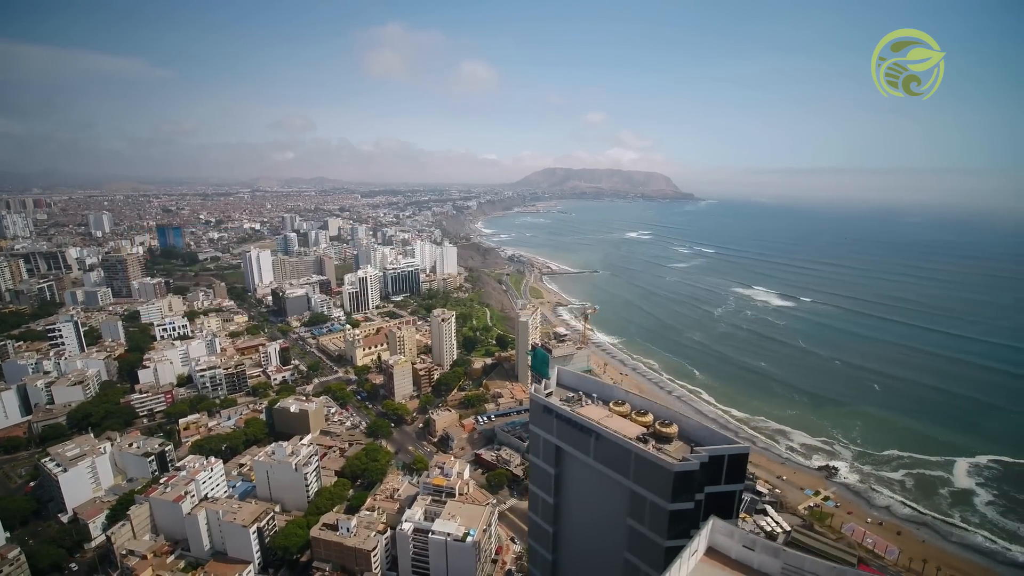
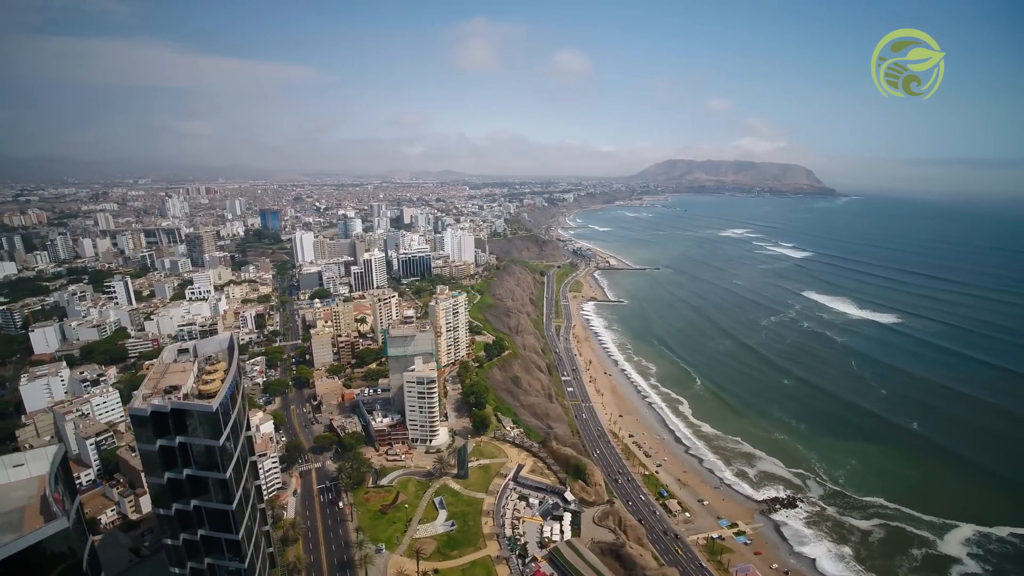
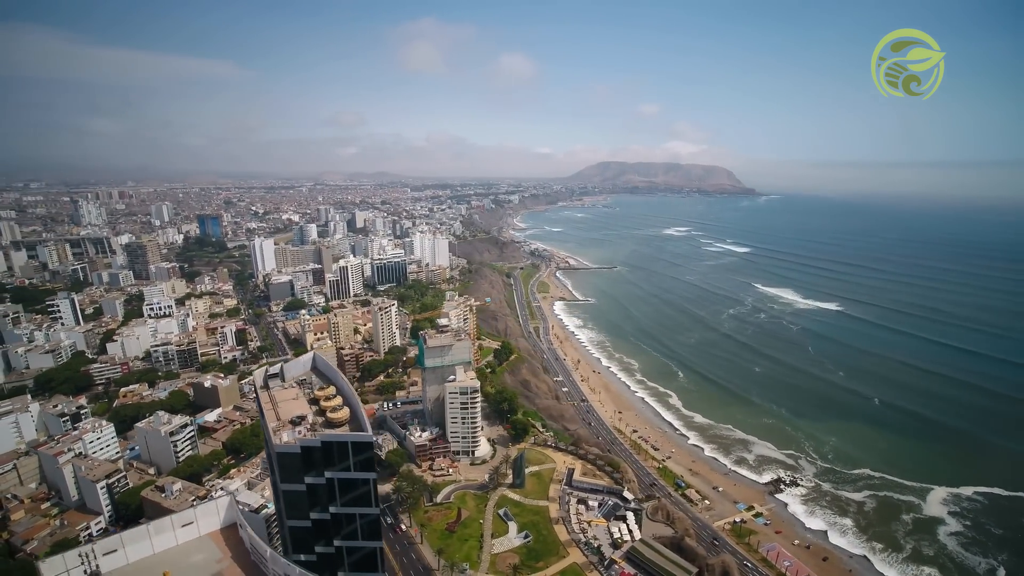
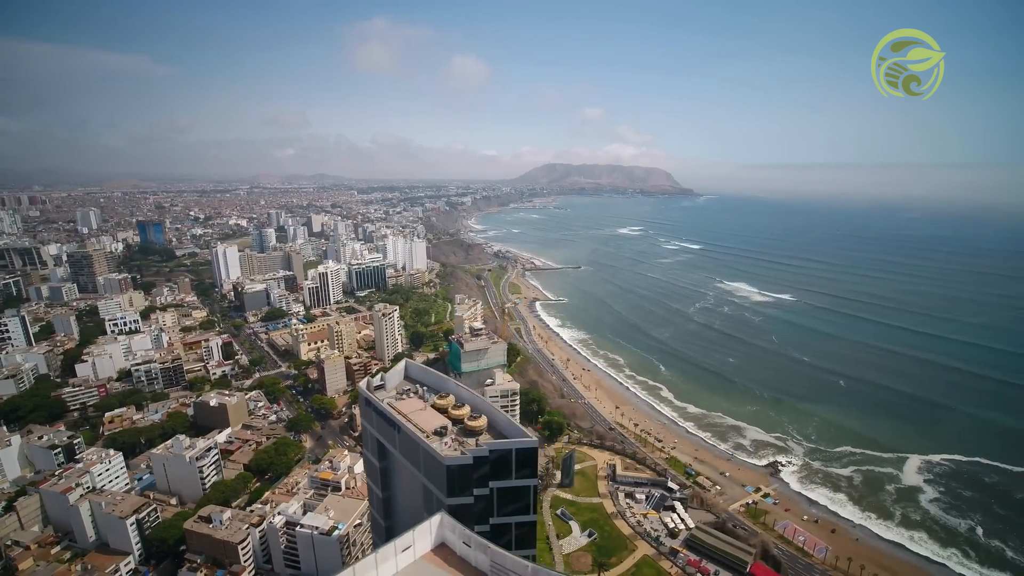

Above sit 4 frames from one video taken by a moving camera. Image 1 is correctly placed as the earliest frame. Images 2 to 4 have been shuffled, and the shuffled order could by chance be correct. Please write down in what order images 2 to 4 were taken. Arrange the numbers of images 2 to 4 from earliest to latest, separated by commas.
4, 3, 2
